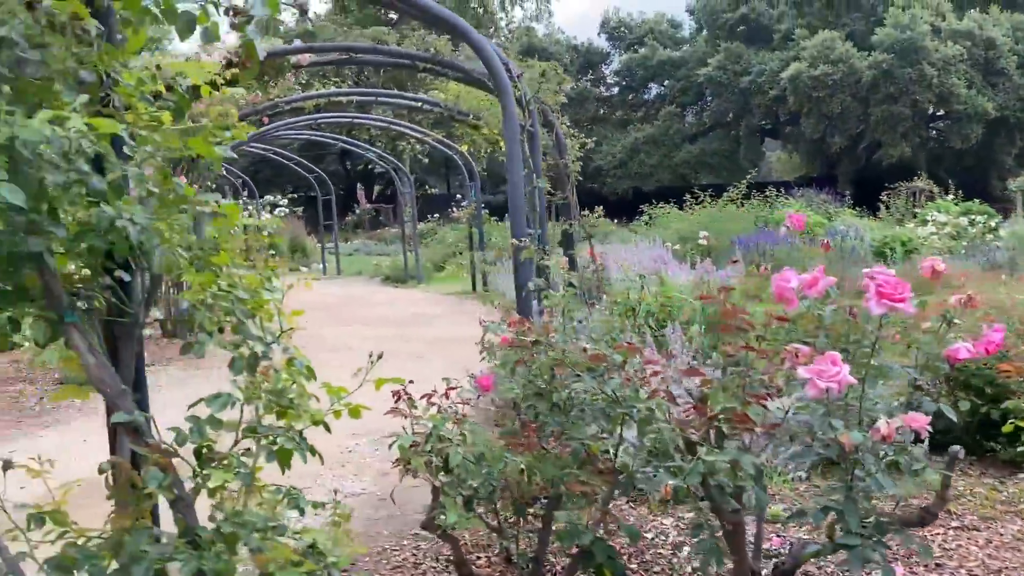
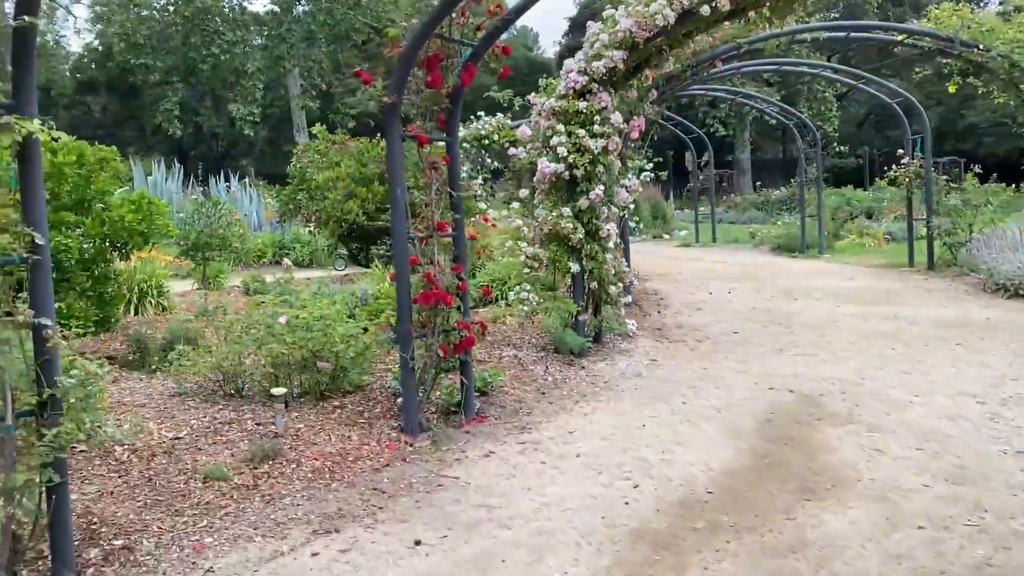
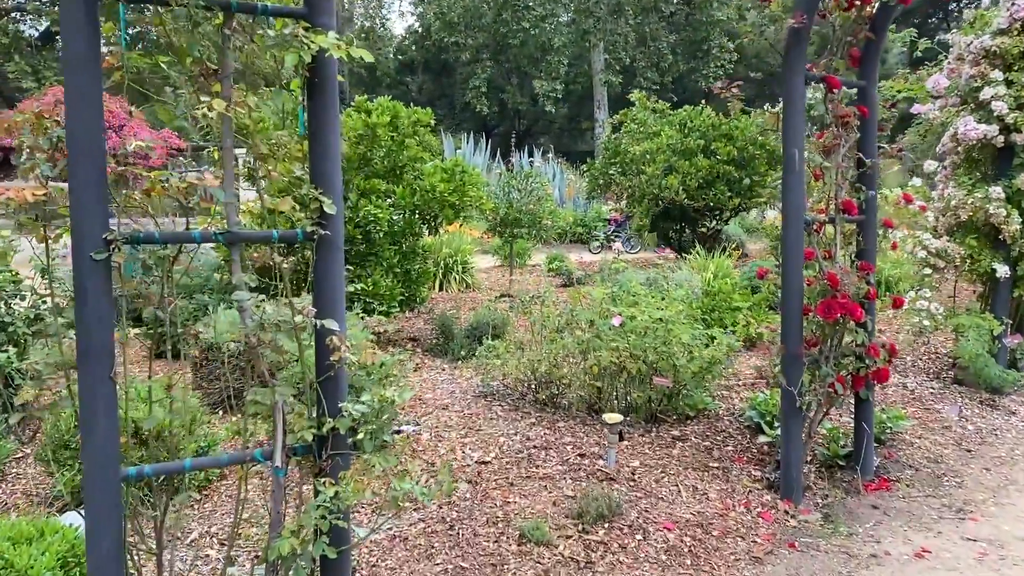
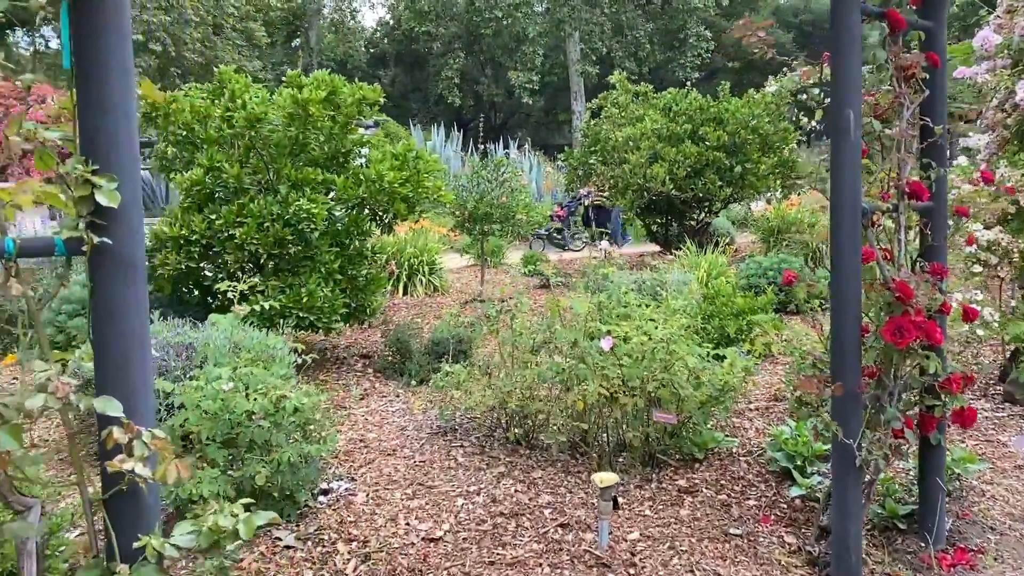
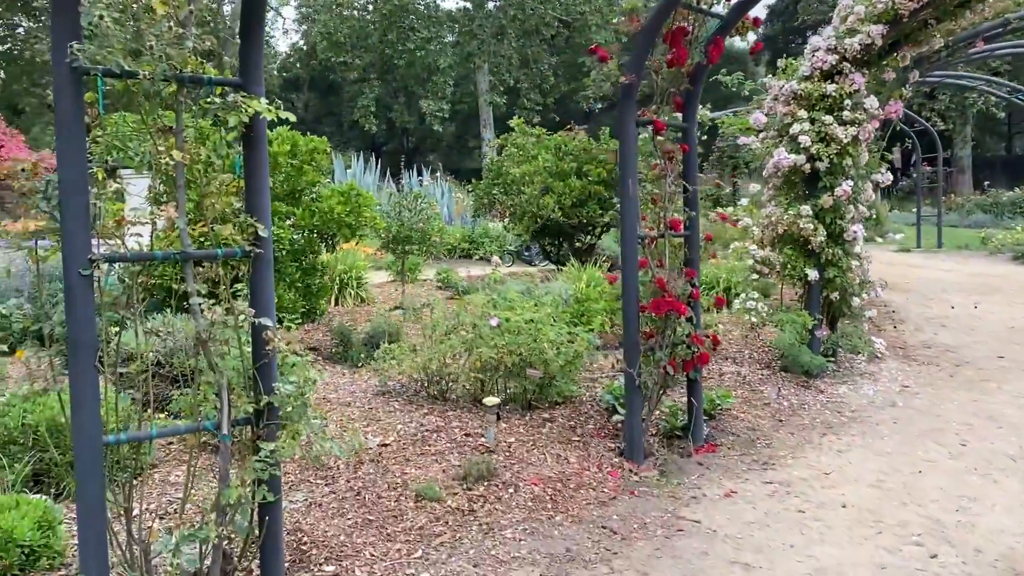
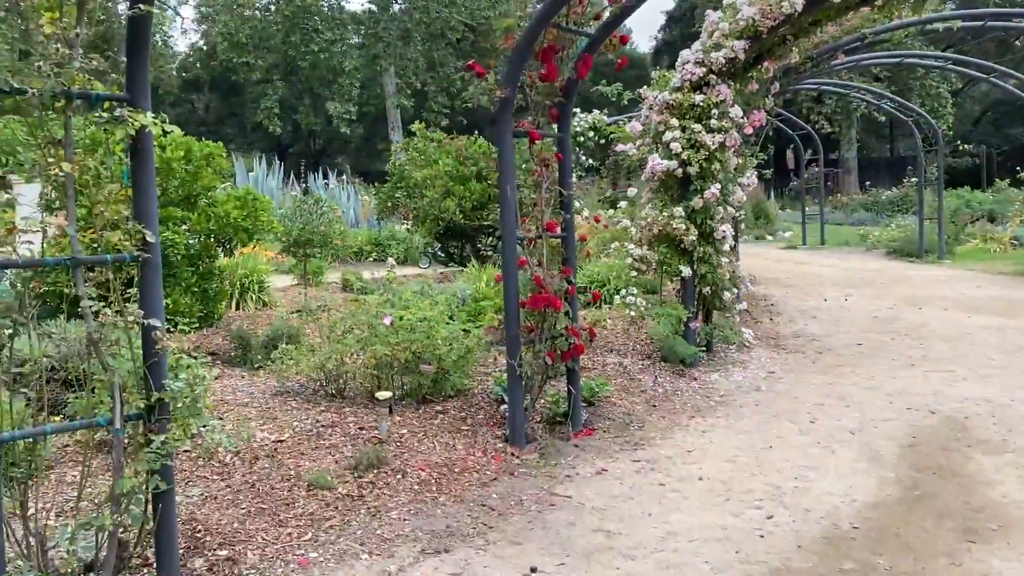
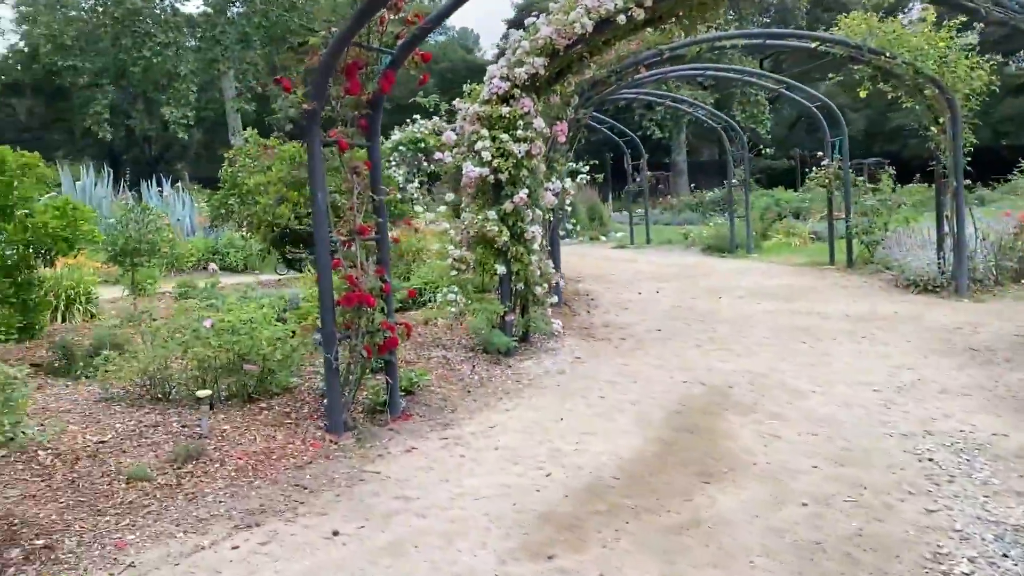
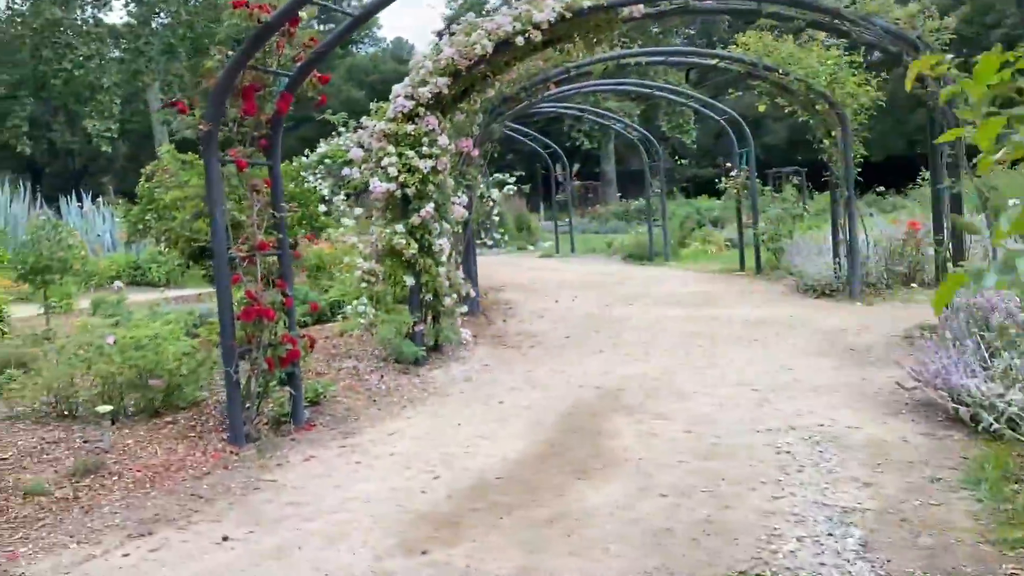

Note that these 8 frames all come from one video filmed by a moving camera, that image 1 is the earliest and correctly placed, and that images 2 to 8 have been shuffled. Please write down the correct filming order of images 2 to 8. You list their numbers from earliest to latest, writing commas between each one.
8, 7, 2, 6, 5, 3, 4
